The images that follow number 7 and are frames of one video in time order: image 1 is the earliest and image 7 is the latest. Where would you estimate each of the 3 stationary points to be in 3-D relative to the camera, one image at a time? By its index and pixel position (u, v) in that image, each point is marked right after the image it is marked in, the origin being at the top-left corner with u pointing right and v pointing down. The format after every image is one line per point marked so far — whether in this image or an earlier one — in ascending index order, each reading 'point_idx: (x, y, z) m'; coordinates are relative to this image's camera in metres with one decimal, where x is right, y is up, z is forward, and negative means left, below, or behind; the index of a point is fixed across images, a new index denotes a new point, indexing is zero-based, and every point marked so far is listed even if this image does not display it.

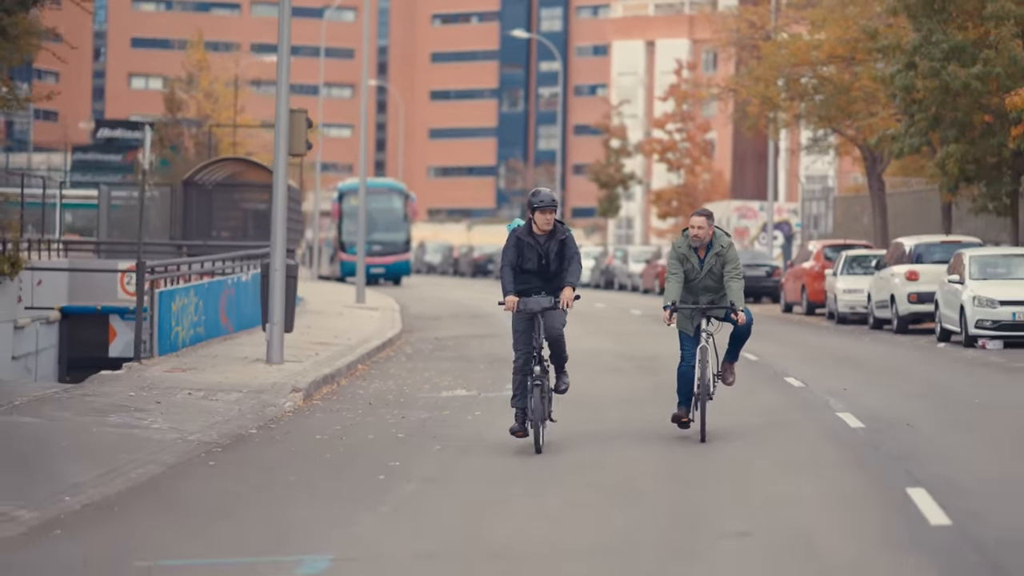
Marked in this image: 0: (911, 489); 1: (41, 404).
0: (+1.6, -0.8, +11.1) m
1: (-2.8, -0.7, +16.4) m
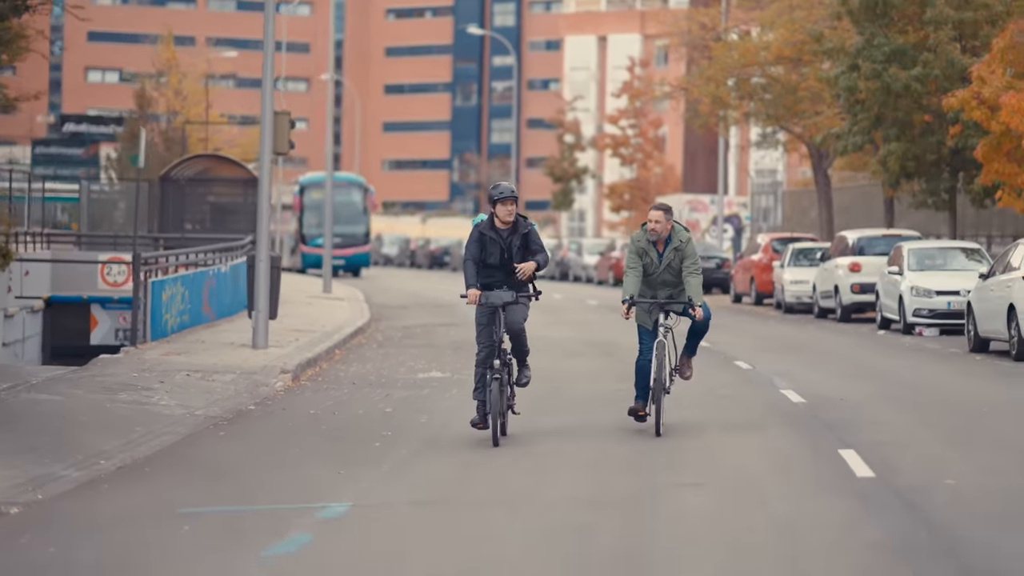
0: (+1.5, -0.8, +12.7) m
1: (-3.0, -0.6, +18.0) m
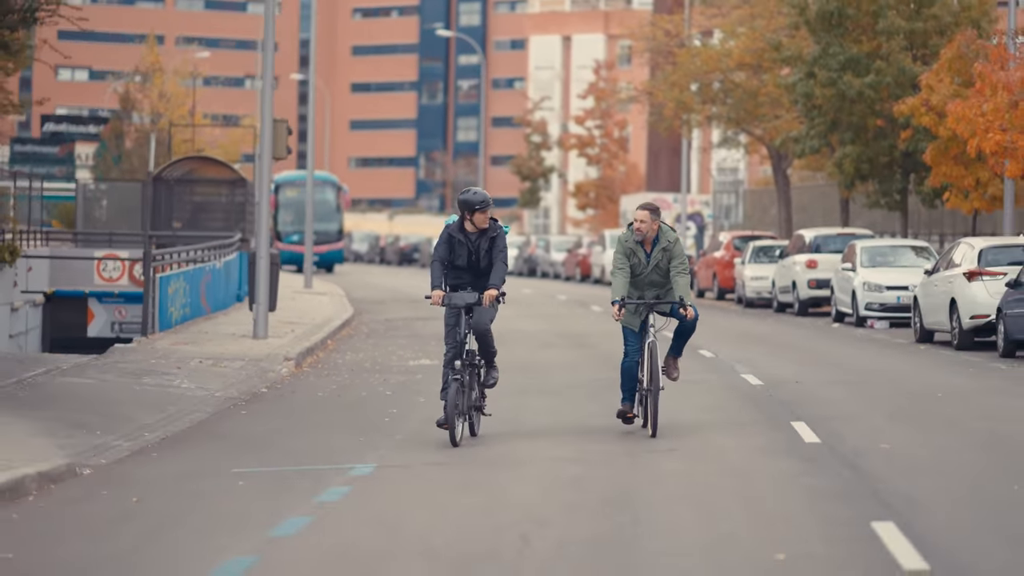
0: (+1.5, -0.7, +14.6) m
1: (-3.1, -0.6, +19.8) m
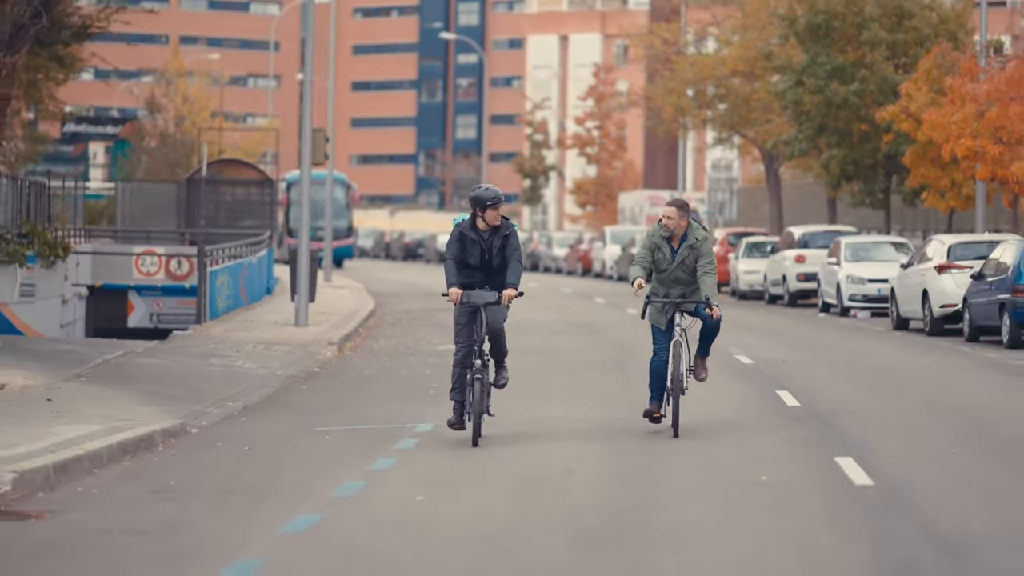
0: (+1.7, -0.7, +17.3) m
1: (-2.9, -0.5, +22.5) m
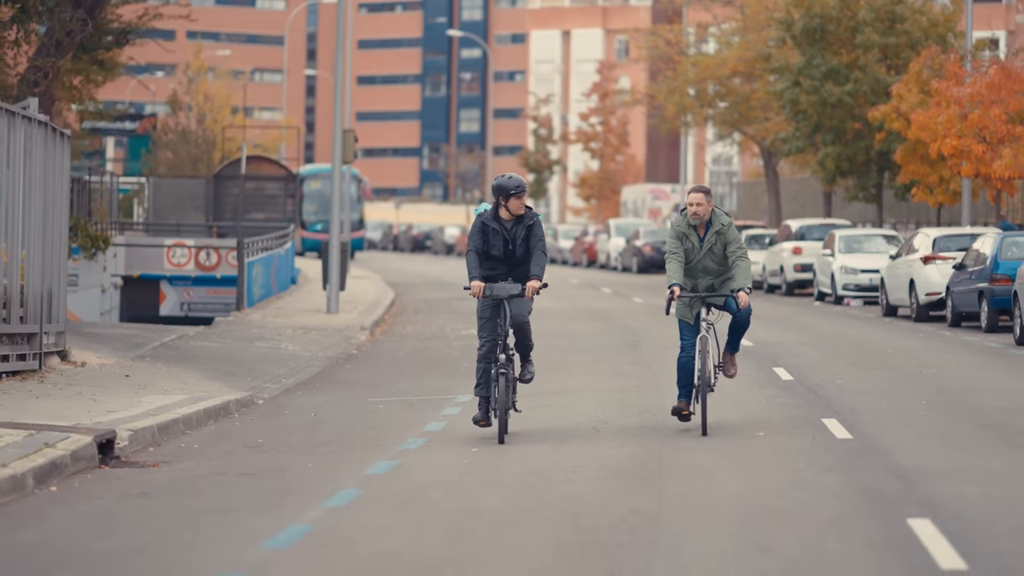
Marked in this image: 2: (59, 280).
0: (+1.9, -0.6, +19.4) m
1: (-2.8, -0.4, +24.6) m
2: (-3.1, +0.1, +18.9) m
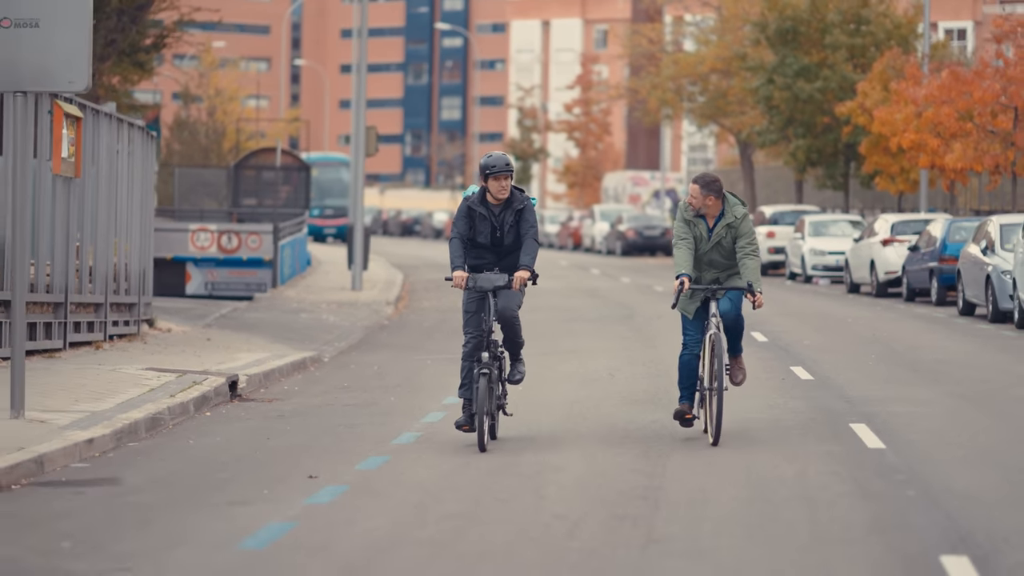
0: (+2.0, -0.4, +23.0) m
1: (-2.6, -0.2, +28.1) m
2: (-3.0, +0.2, +22.4) m
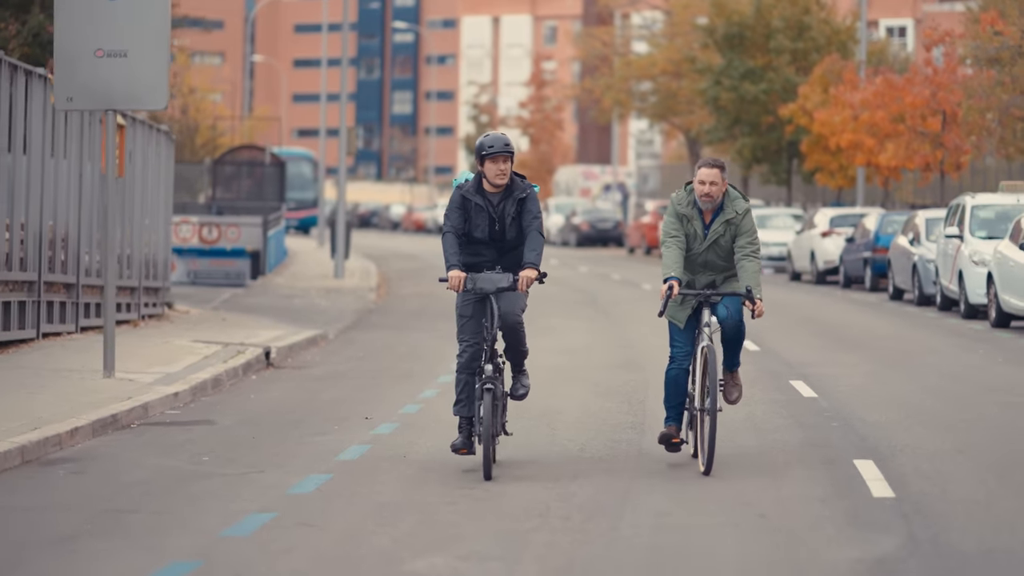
0: (+1.8, -0.3, +25.9) m
1: (-2.9, -0.1, +30.9) m
2: (-3.2, +0.4, +25.2) m
